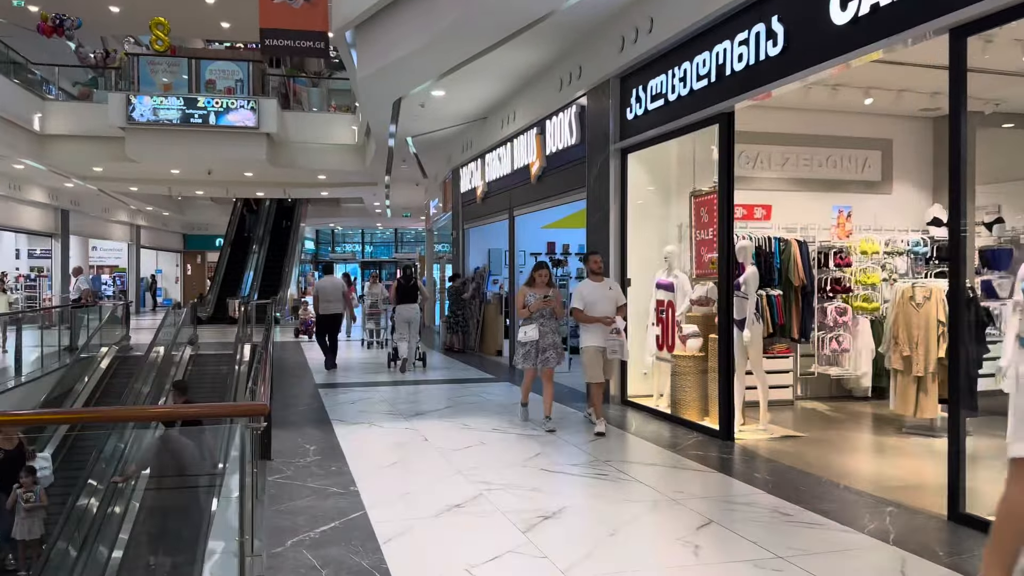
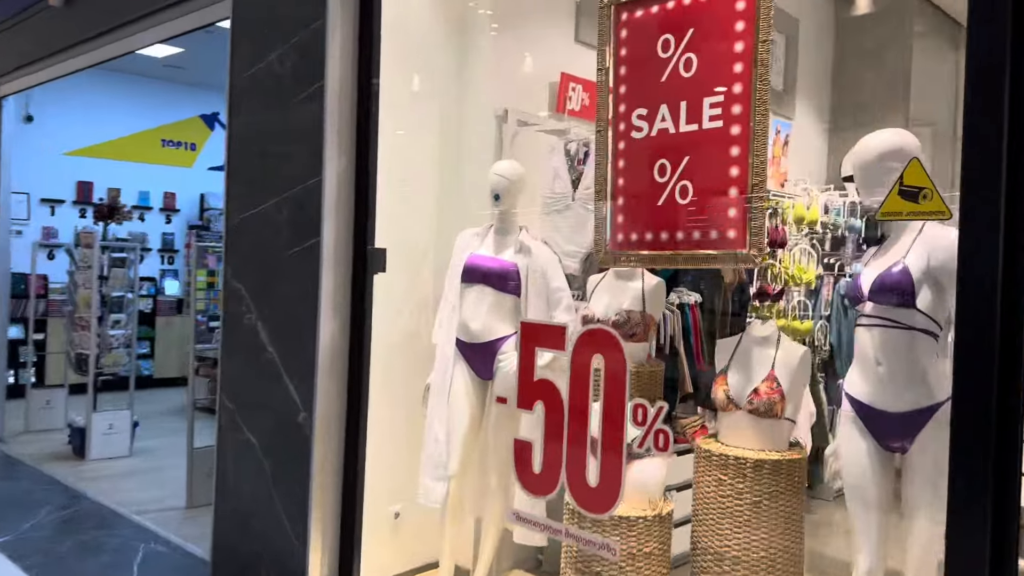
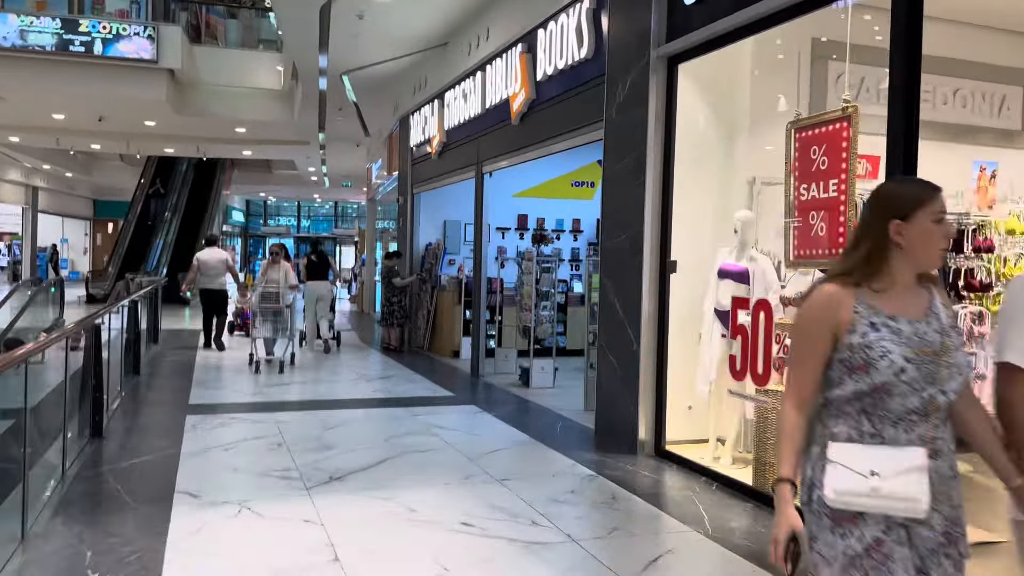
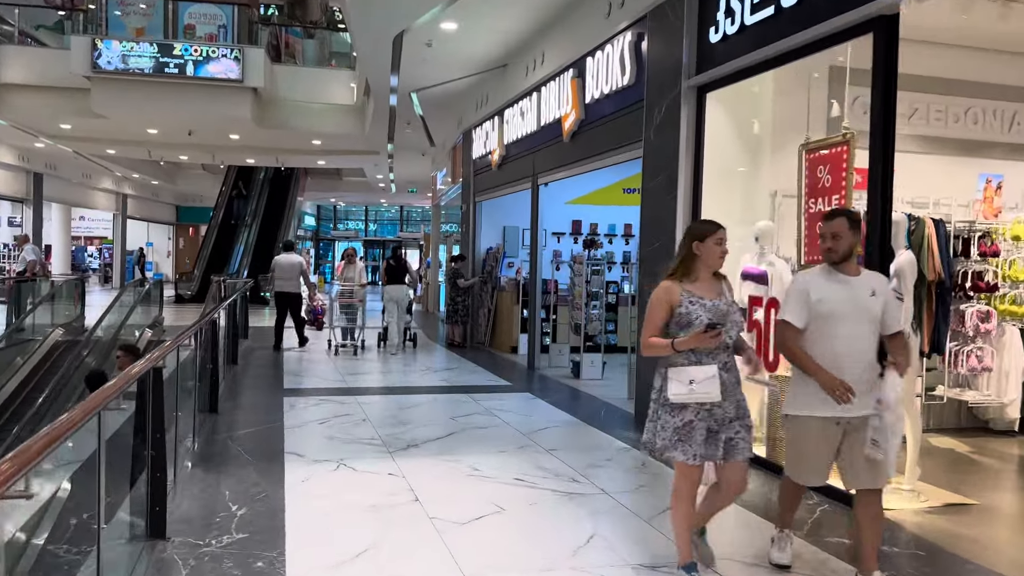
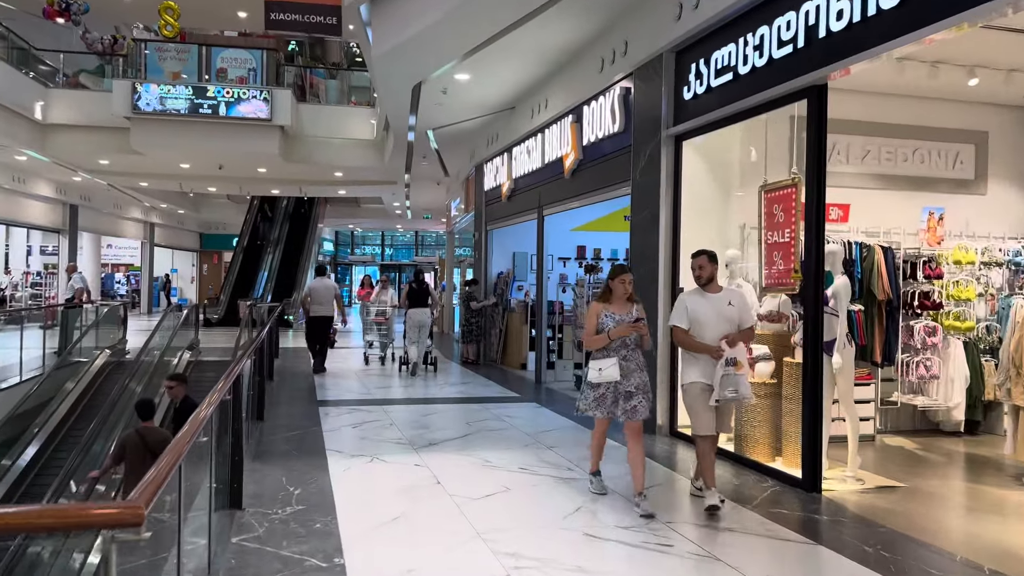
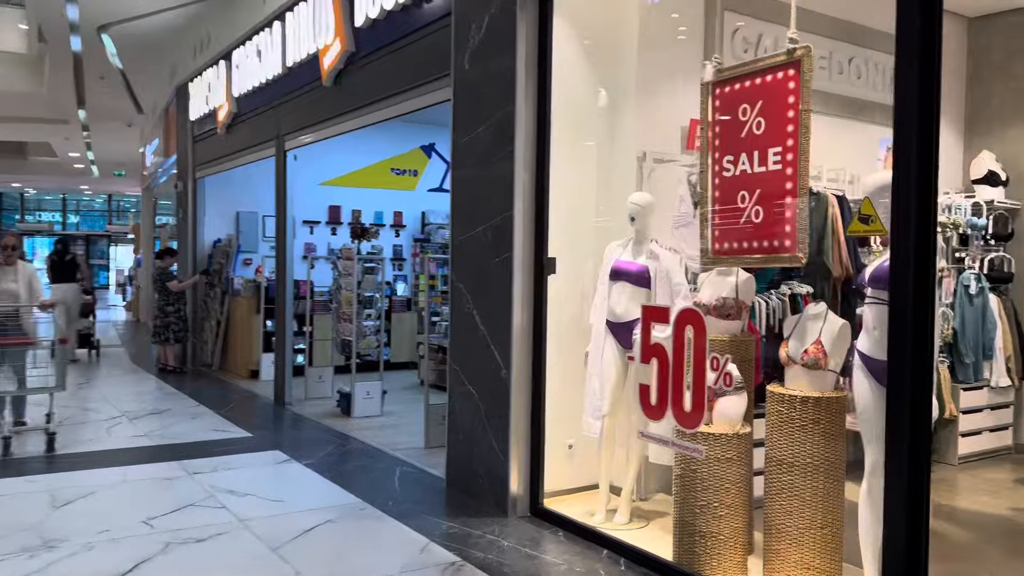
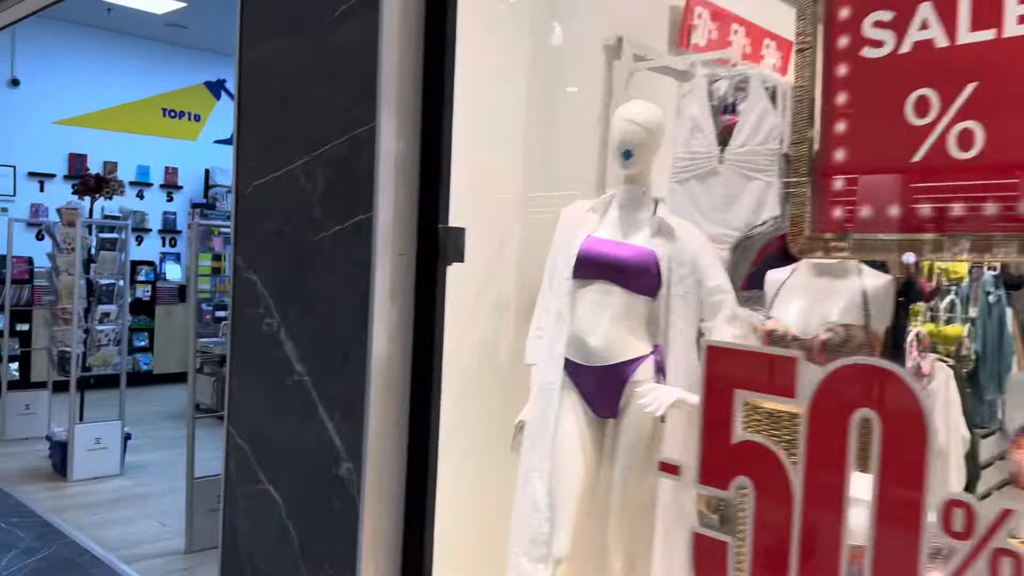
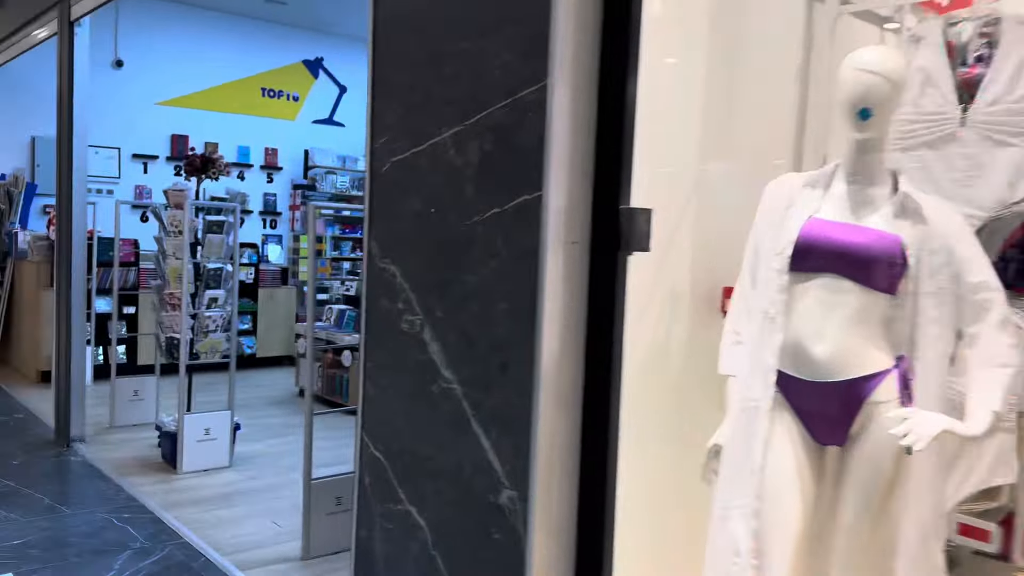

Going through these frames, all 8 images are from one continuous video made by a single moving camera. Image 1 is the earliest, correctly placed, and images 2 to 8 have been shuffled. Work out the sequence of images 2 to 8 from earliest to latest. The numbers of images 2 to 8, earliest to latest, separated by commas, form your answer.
5, 4, 3, 6, 2, 7, 8
